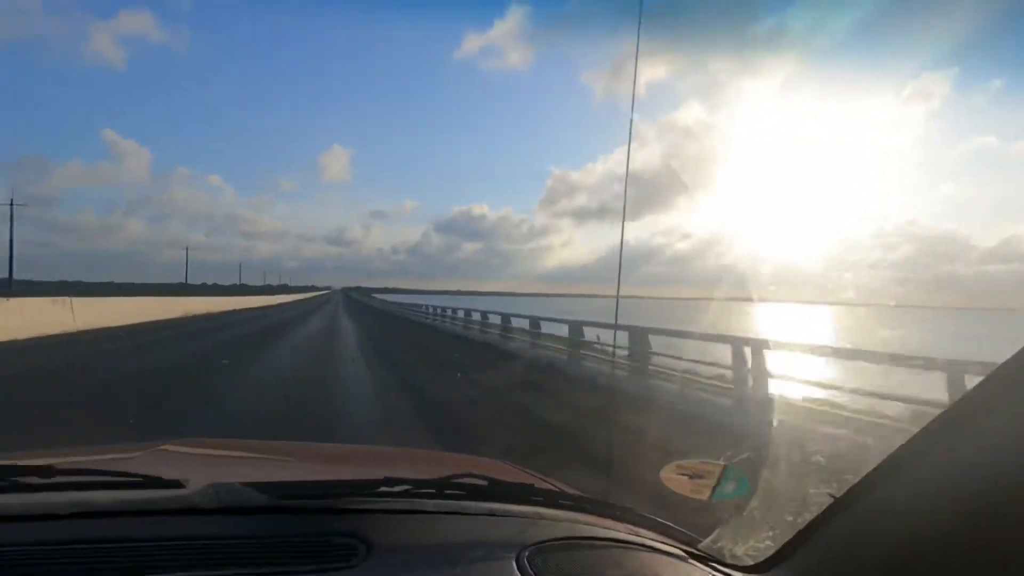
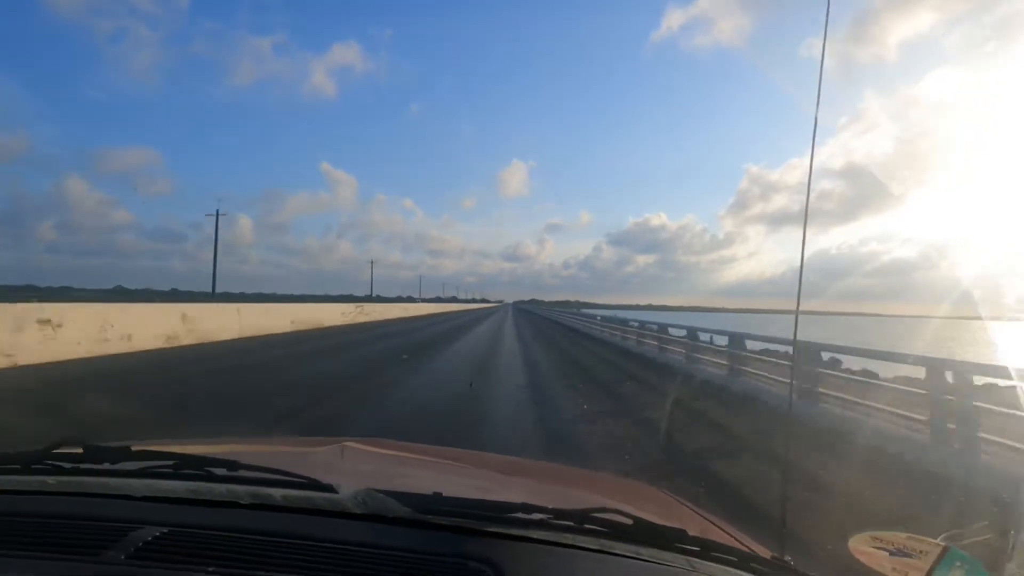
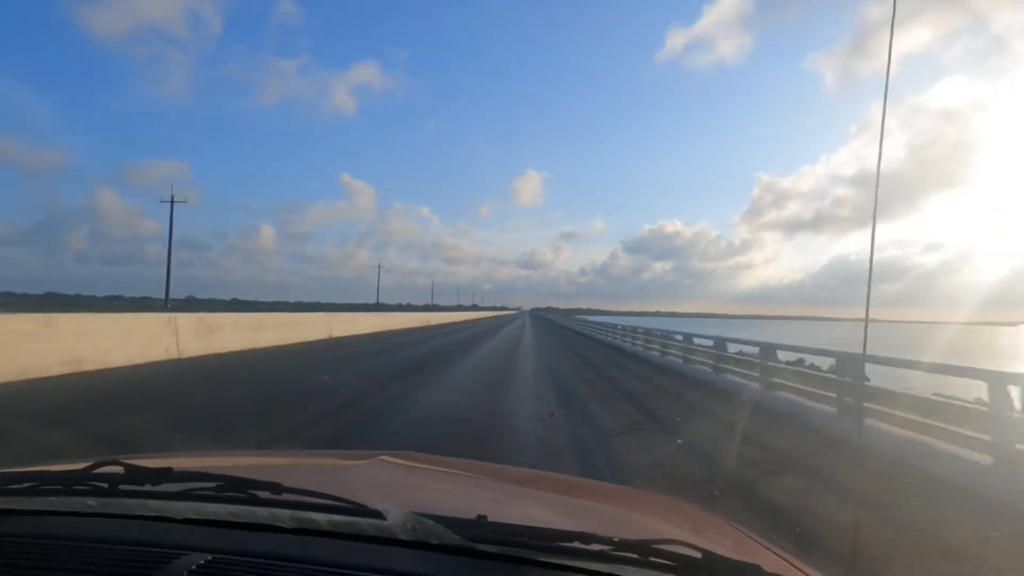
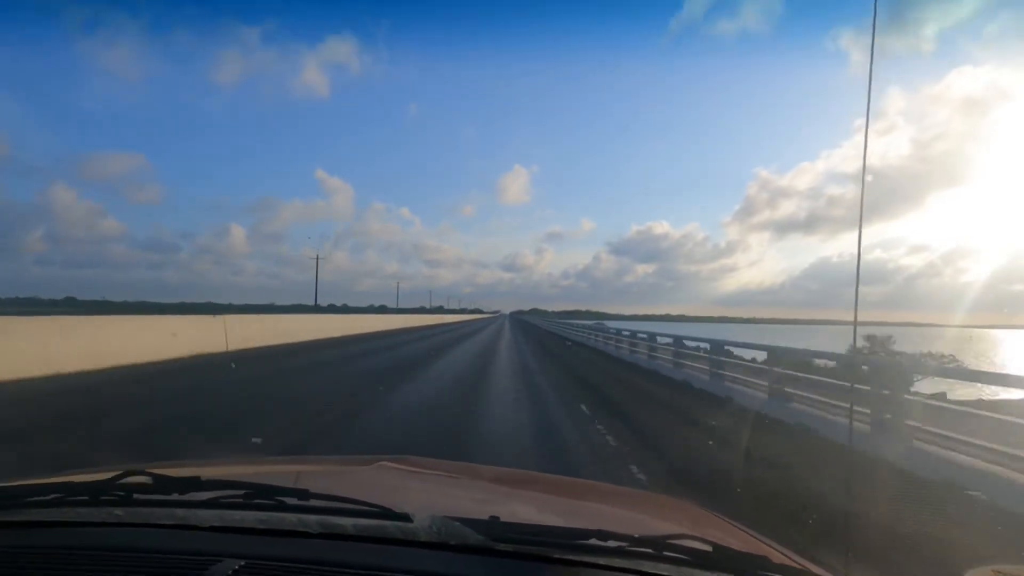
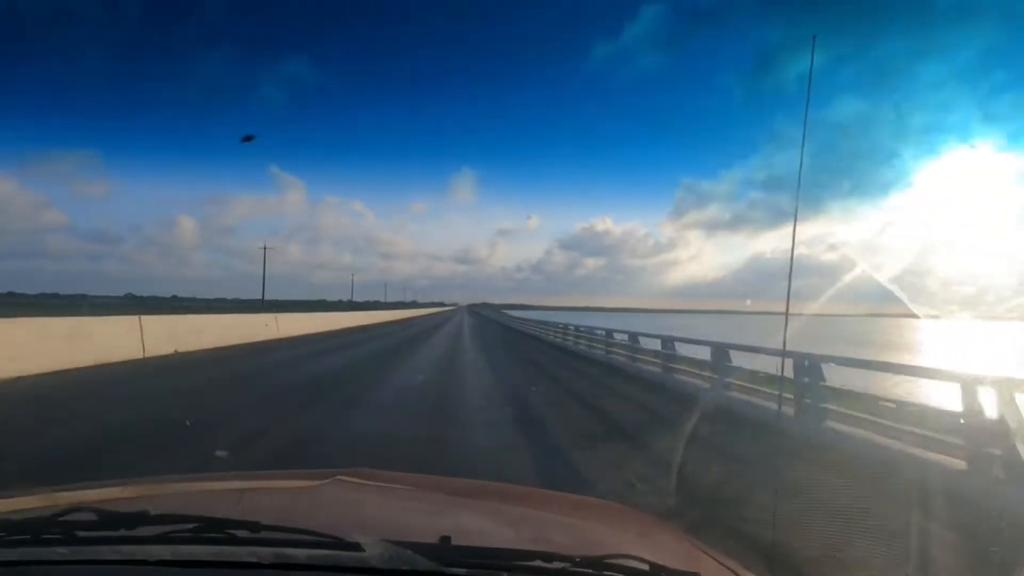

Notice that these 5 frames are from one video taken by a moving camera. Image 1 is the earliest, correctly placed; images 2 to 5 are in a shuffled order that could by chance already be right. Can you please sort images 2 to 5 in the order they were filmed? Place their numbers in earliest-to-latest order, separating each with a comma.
5, 3, 2, 4
